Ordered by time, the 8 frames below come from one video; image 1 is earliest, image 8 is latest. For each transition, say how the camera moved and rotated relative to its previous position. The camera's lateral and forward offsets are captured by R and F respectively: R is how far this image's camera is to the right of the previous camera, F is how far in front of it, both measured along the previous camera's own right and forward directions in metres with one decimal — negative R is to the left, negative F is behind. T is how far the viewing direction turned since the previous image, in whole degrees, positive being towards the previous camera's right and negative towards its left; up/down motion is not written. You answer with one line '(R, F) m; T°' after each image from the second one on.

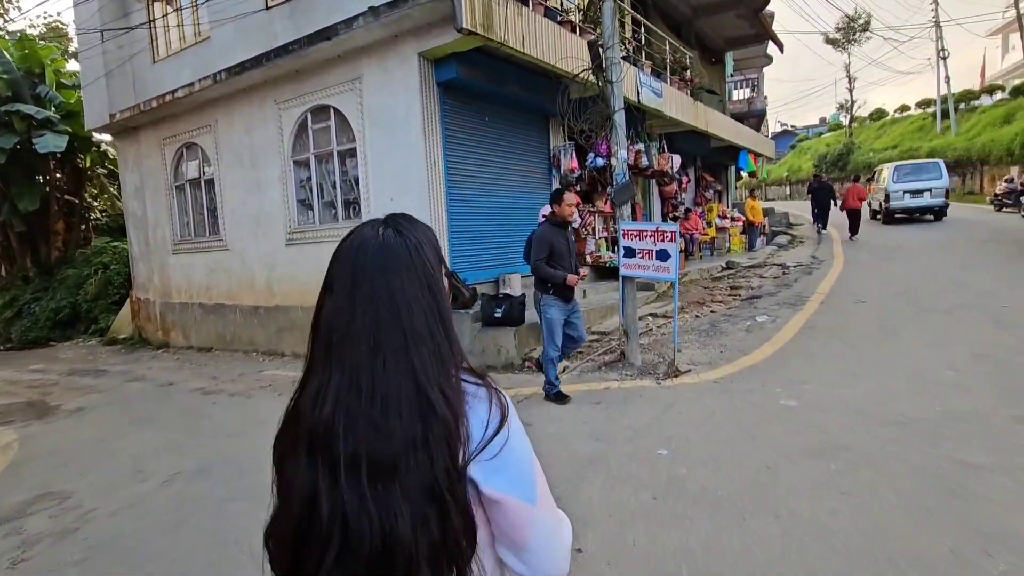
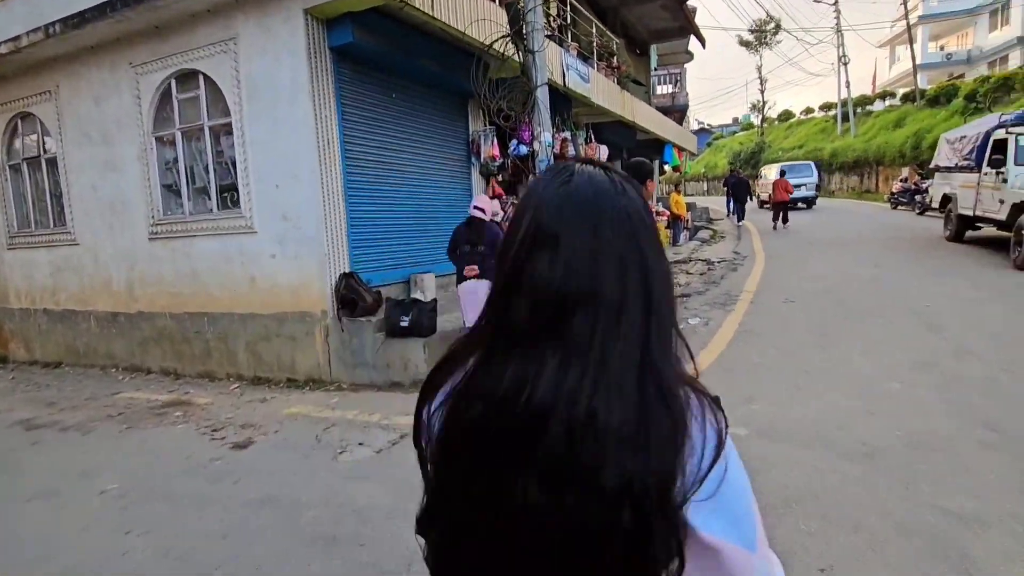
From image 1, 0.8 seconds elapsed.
(+0.2, +0.9) m; +8°
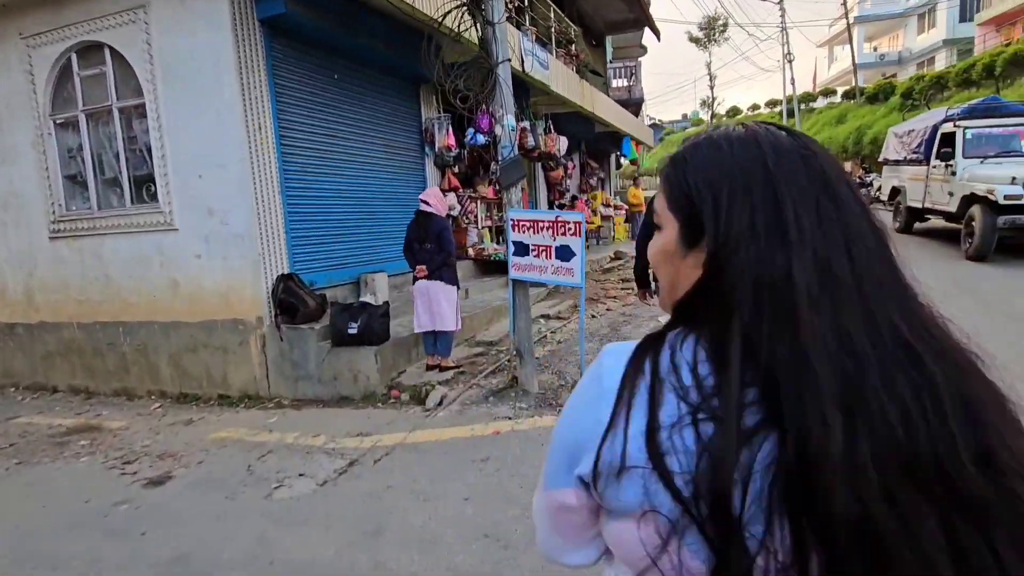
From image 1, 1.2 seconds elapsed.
(0.0, +0.5) m; +5°
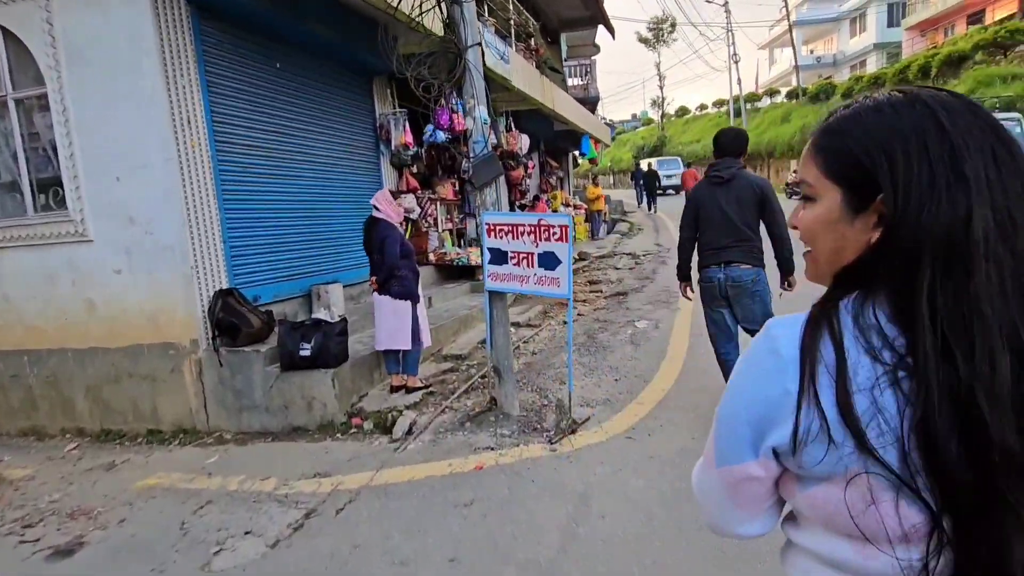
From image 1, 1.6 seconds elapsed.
(-0.2, +0.5) m; +5°
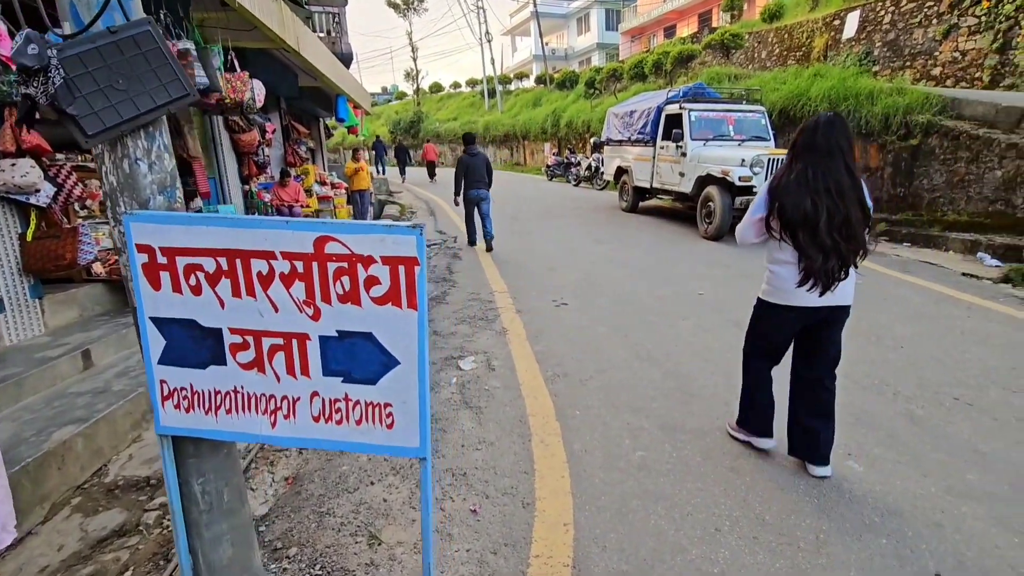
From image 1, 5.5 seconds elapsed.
(+0.1, +2.3) m; +26°
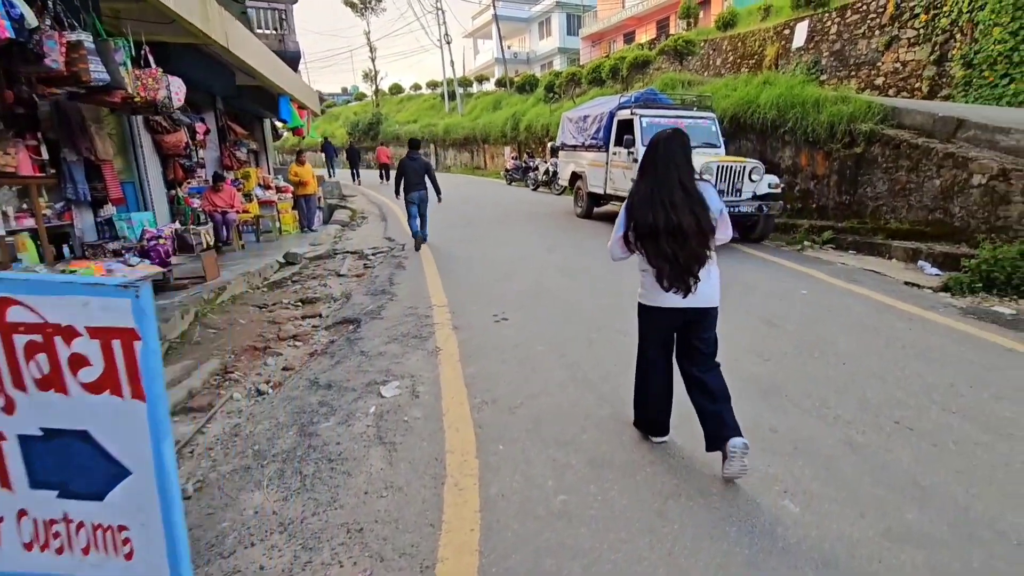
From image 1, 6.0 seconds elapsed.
(+0.3, +0.3) m; +4°
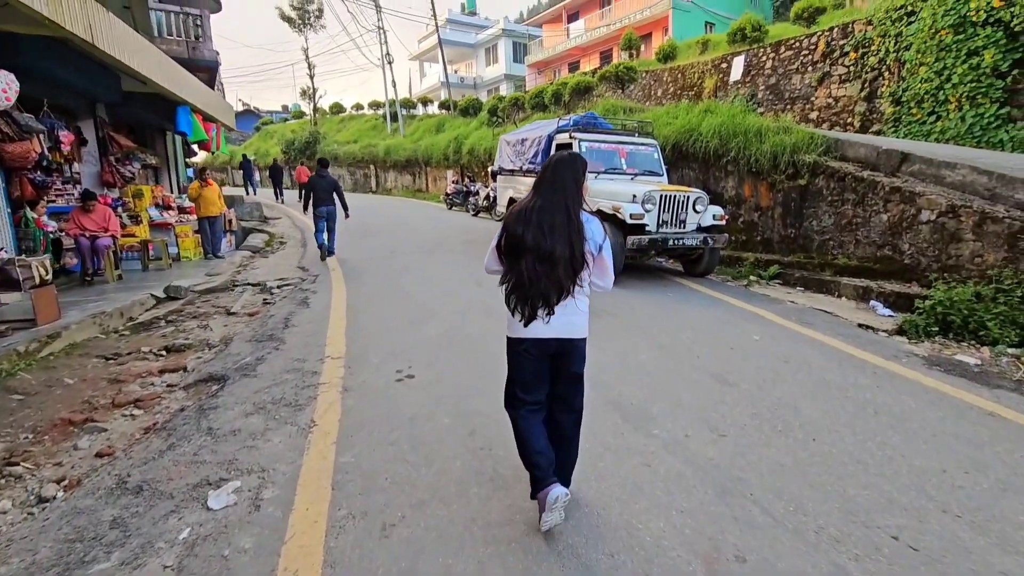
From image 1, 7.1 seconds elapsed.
(+0.4, +0.9) m; +6°
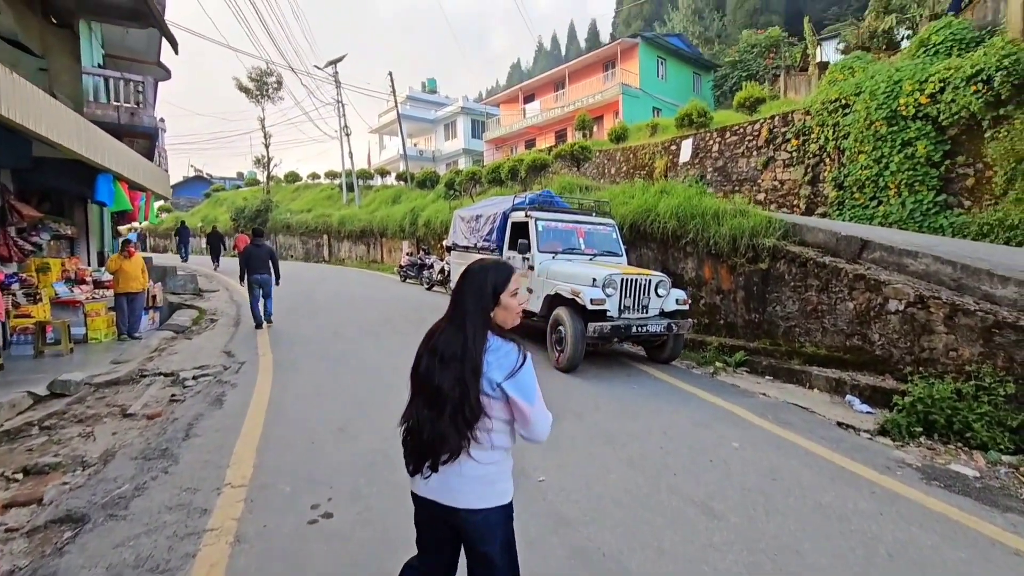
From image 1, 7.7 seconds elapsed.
(+0.1, +0.6) m; +5°
